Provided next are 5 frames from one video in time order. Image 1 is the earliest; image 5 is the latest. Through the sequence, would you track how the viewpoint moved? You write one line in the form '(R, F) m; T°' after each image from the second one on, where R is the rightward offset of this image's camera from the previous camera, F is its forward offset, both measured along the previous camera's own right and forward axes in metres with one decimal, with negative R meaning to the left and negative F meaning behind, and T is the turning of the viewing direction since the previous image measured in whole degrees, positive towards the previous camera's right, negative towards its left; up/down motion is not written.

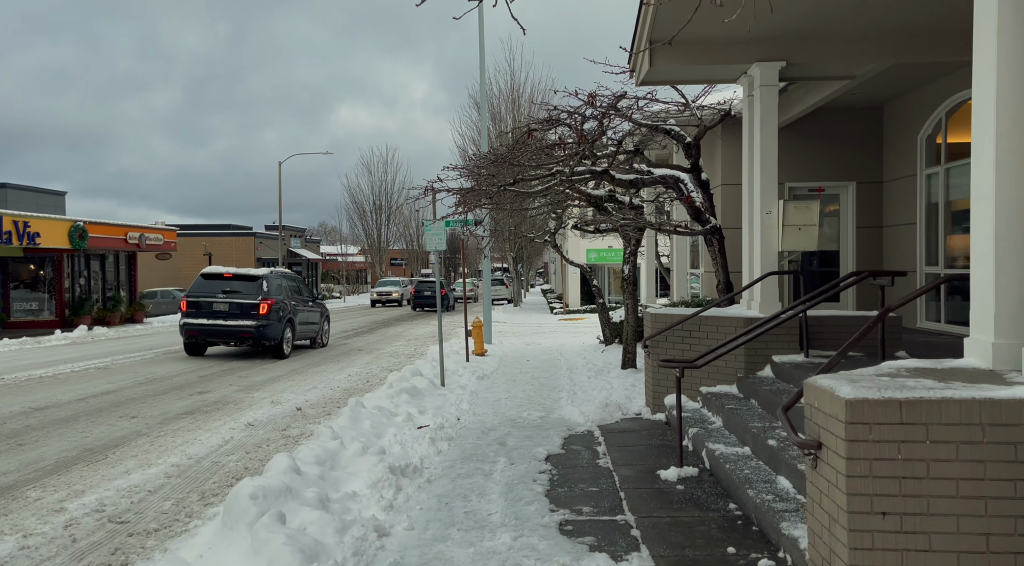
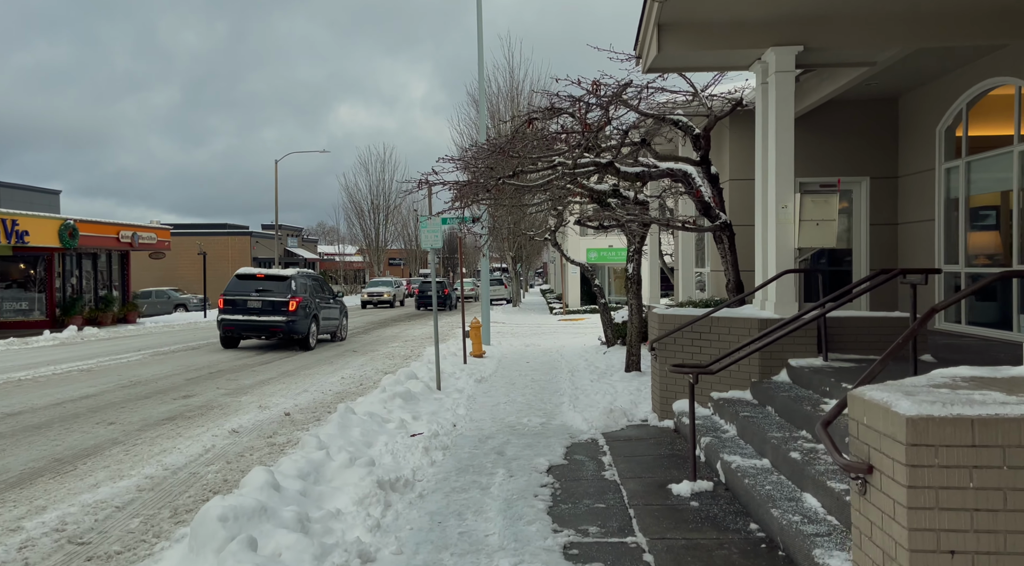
(0.0, +0.5) m; 0°
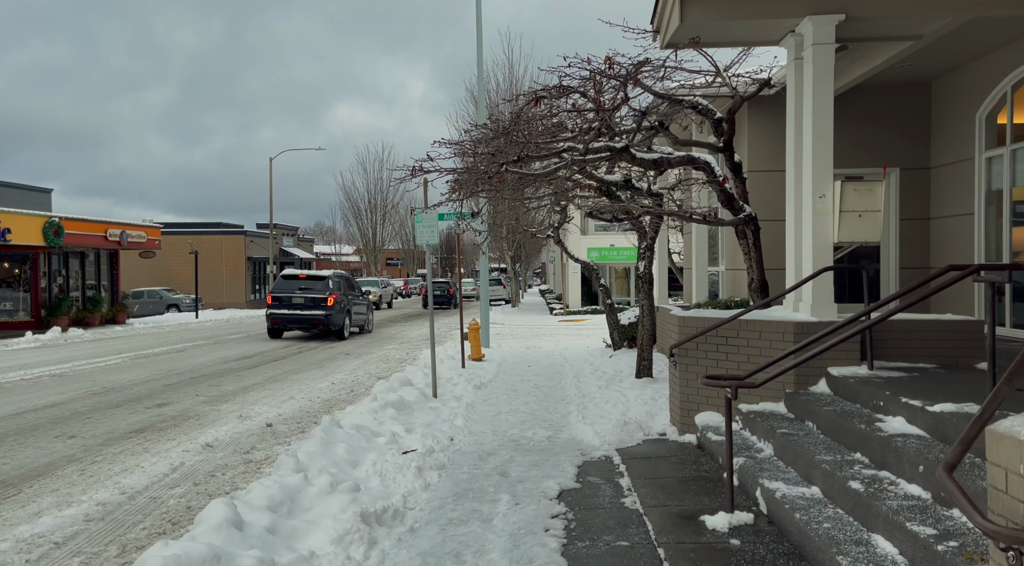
(-0.1, +0.8) m; 0°
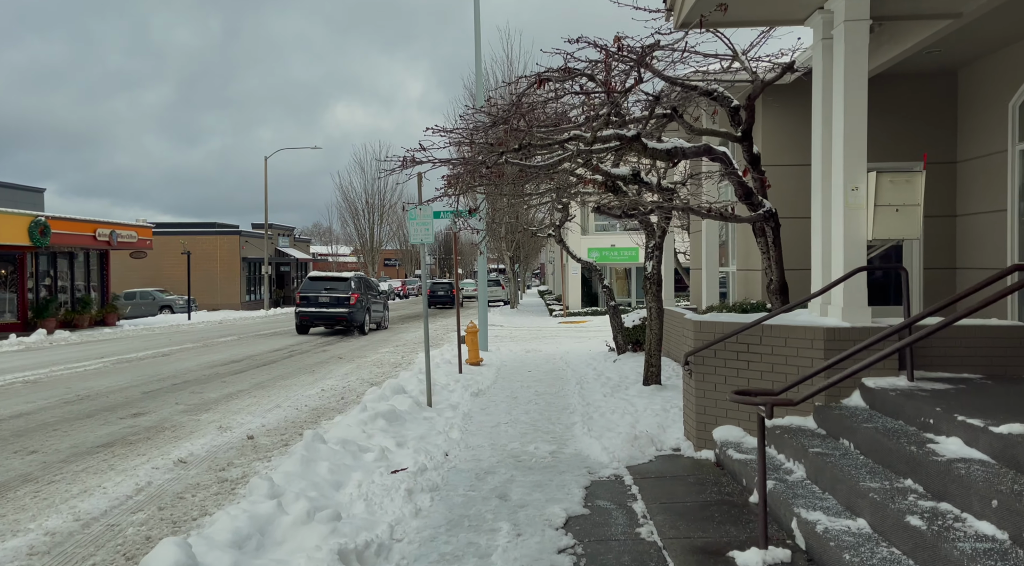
(0.0, +0.6) m; 0°
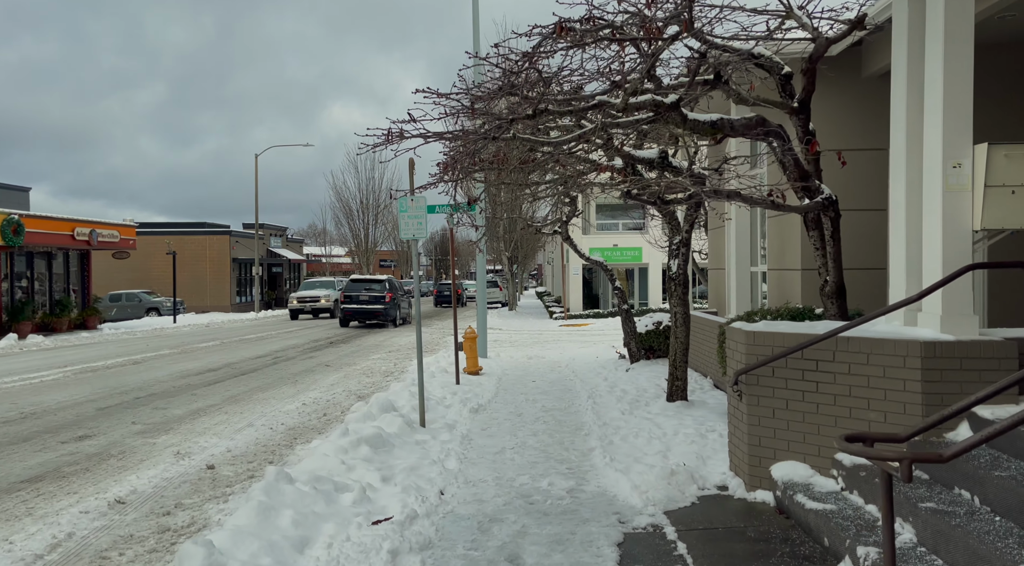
(-0.1, +1.2) m; 0°
